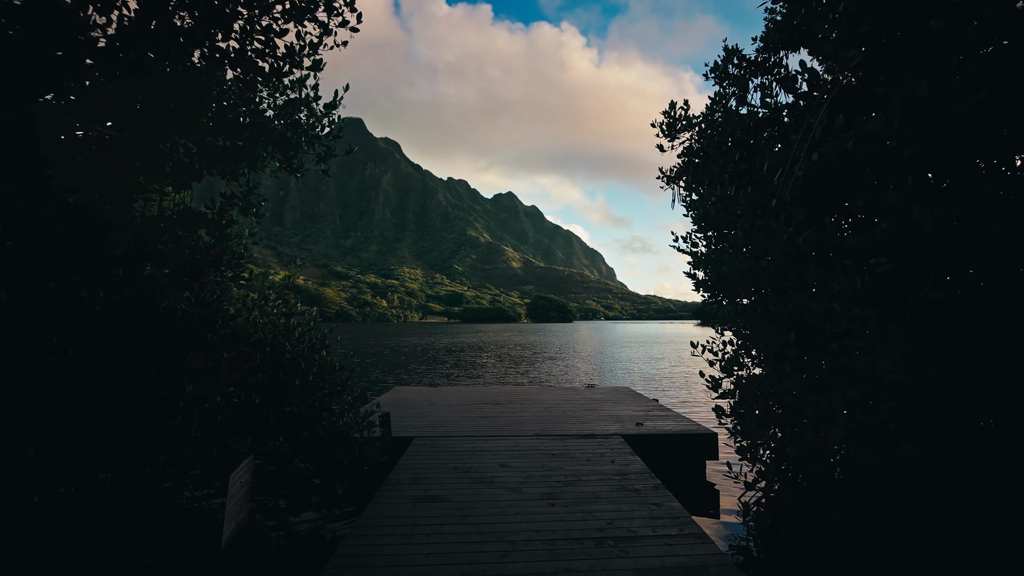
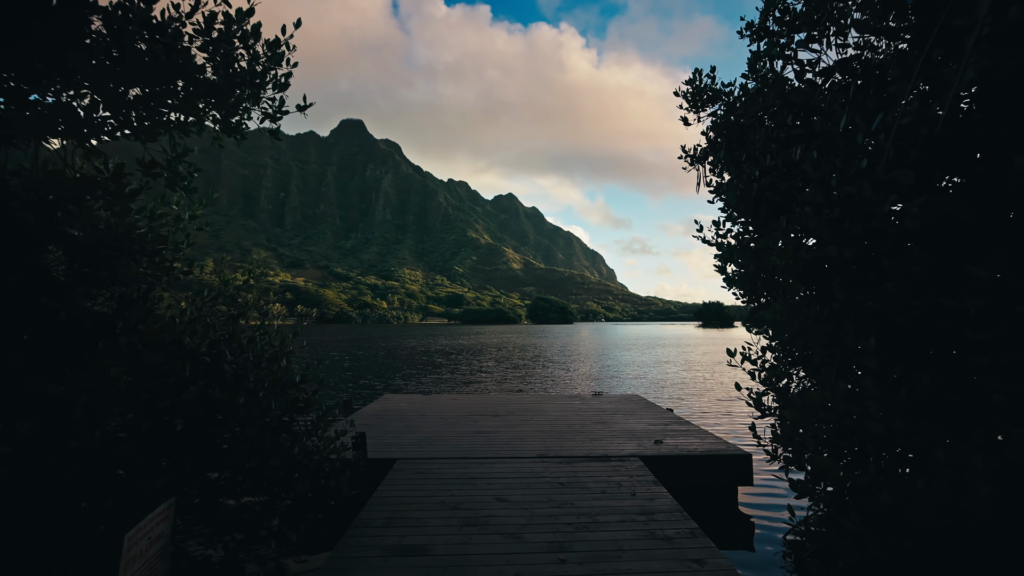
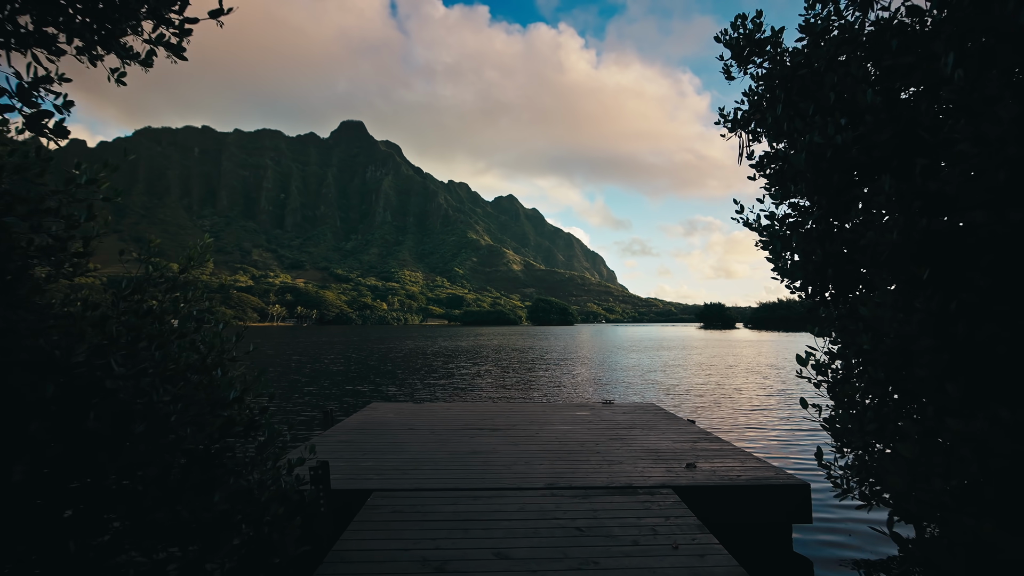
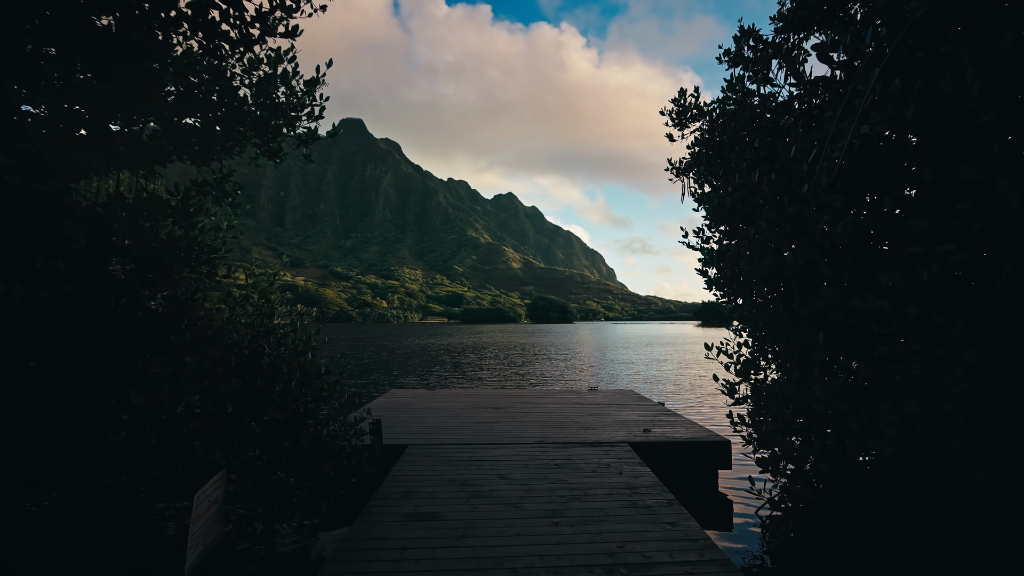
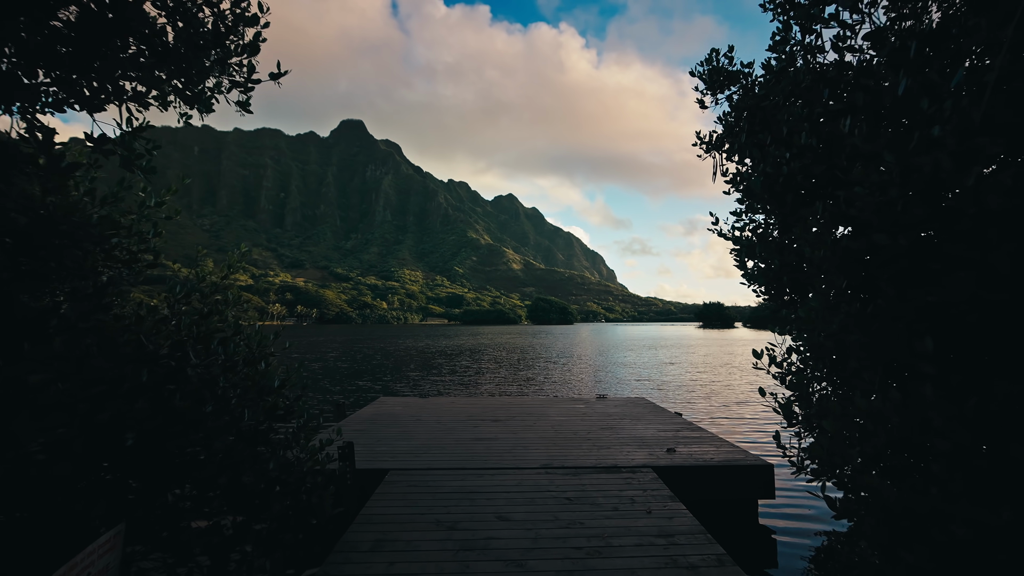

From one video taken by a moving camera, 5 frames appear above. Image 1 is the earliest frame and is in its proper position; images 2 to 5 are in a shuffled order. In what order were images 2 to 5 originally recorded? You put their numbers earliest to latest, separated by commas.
4, 2, 5, 3
